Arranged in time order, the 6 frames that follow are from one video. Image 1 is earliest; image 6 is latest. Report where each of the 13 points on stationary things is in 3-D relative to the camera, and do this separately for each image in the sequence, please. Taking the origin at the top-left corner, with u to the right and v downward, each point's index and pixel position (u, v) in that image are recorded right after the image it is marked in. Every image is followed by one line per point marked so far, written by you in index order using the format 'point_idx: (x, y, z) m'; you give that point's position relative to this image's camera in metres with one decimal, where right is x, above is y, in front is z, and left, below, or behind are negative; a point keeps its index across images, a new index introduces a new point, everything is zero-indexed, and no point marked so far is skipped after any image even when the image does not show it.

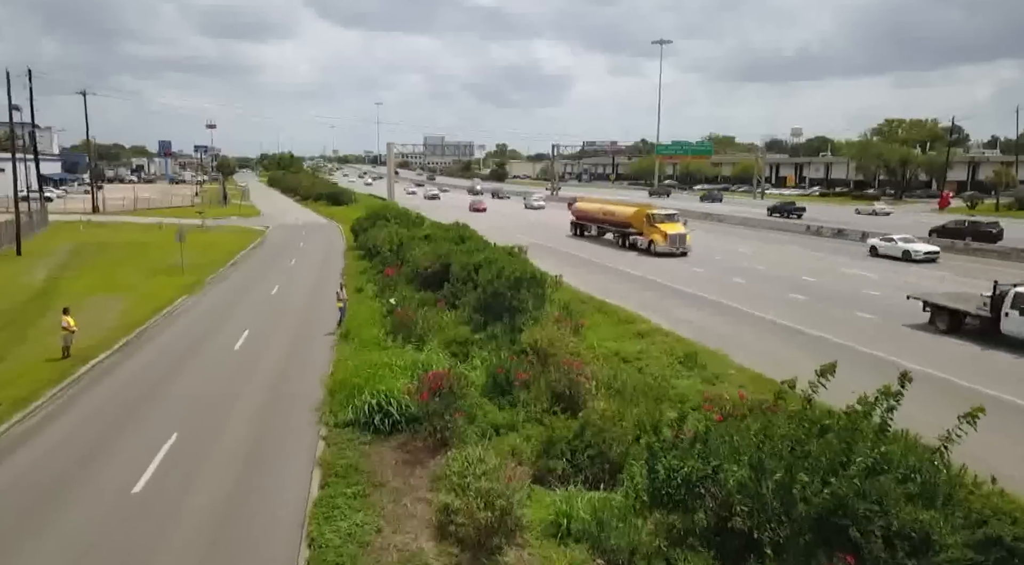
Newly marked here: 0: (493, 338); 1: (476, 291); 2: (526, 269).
0: (-0.5, -1.4, +16.7) m
1: (-1.0, -0.2, +19.6) m
2: (+0.4, +0.4, +19.9) m
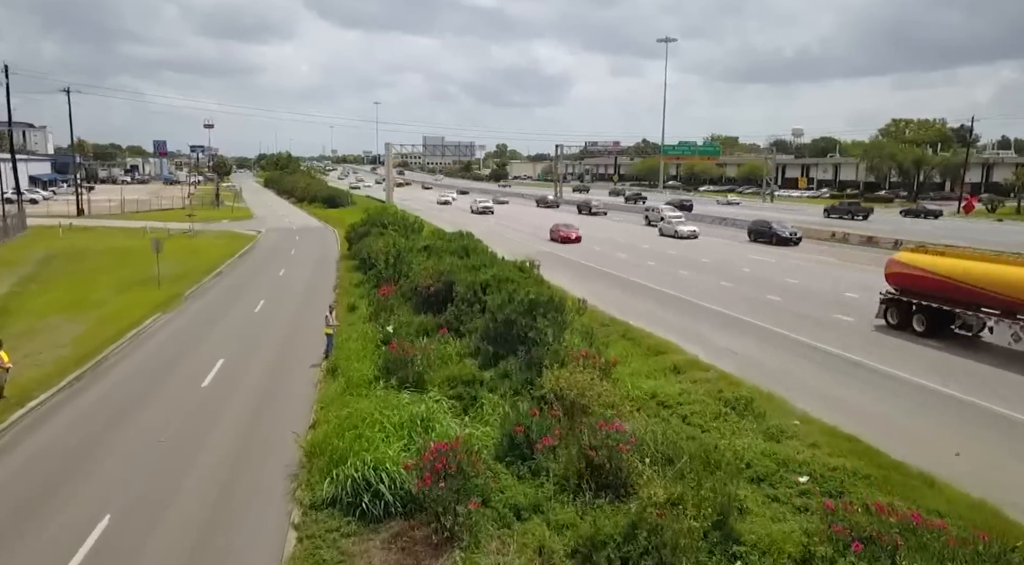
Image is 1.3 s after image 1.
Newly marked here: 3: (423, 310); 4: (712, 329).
0: (-0.1, -2.0, +14.0) m
1: (-0.7, -0.8, +16.9) m
2: (+0.8, -0.2, +17.1) m
3: (-2.7, -0.9, +19.7) m
4: (+5.8, -1.4, +19.8) m
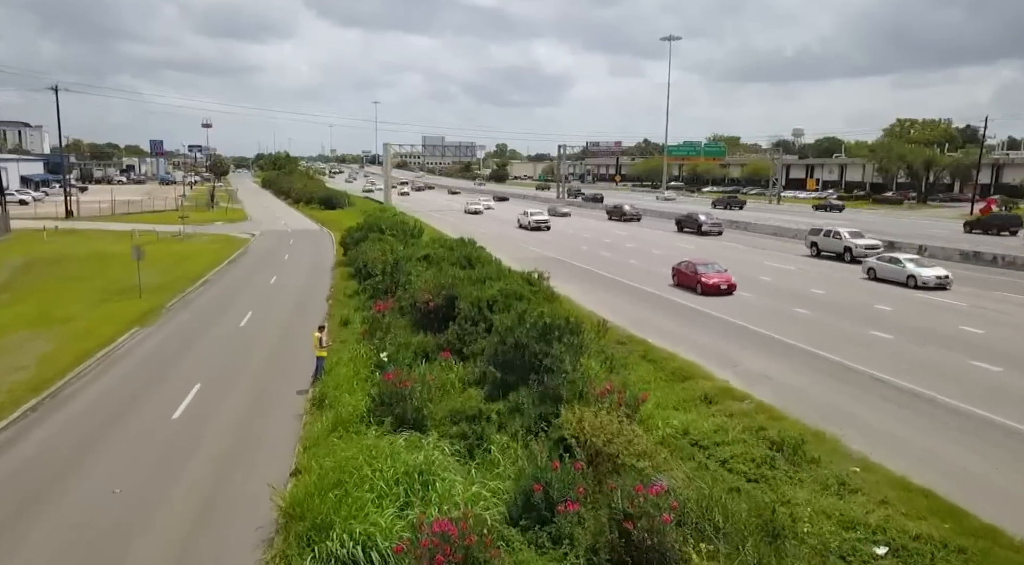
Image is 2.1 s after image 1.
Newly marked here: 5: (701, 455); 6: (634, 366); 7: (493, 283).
0: (+0.1, -2.4, +12.2) m
1: (-0.5, -1.2, +15.1) m
2: (+1.0, -0.6, +15.4) m
3: (-2.4, -1.3, +17.9) m
4: (+6.1, -1.8, +18.0) m
5: (+3.3, -2.9, +11.5) m
6: (+3.0, -2.0, +16.0) m
7: (-0.5, 0.0, +18.0) m
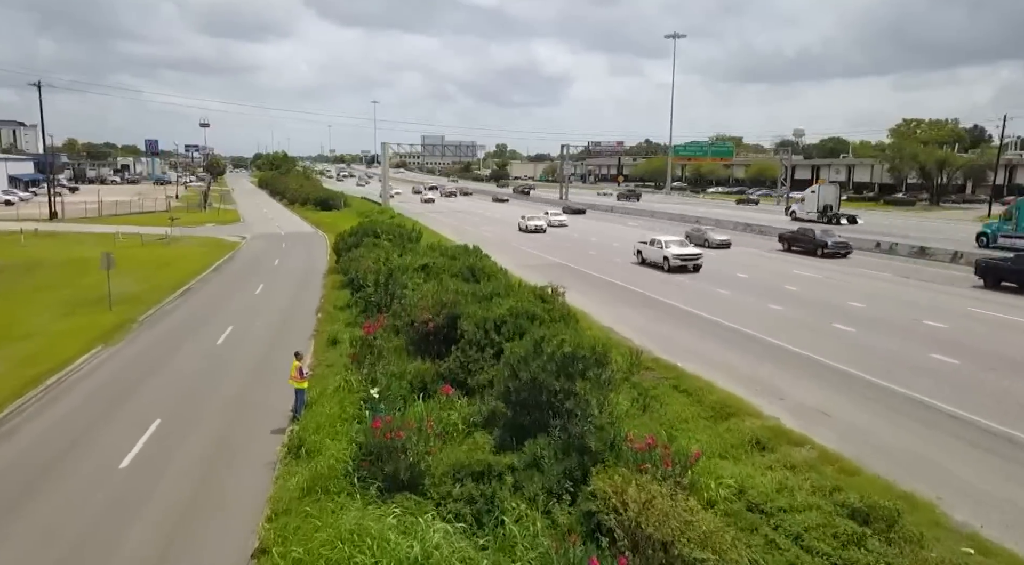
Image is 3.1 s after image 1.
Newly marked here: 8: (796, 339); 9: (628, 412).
0: (+0.4, -2.8, +9.9) m
1: (-0.2, -1.6, +12.8) m
2: (+1.3, -1.0, +13.0) m
3: (-2.2, -1.7, +15.6) m
4: (+6.3, -2.2, +15.7) m
5: (+3.5, -3.3, +9.1) m
6: (+3.2, -2.4, +13.7) m
7: (-0.3, -0.4, +15.7) m
8: (+8.0, -1.6, +18.8) m
9: (+2.2, -2.5, +12.5) m
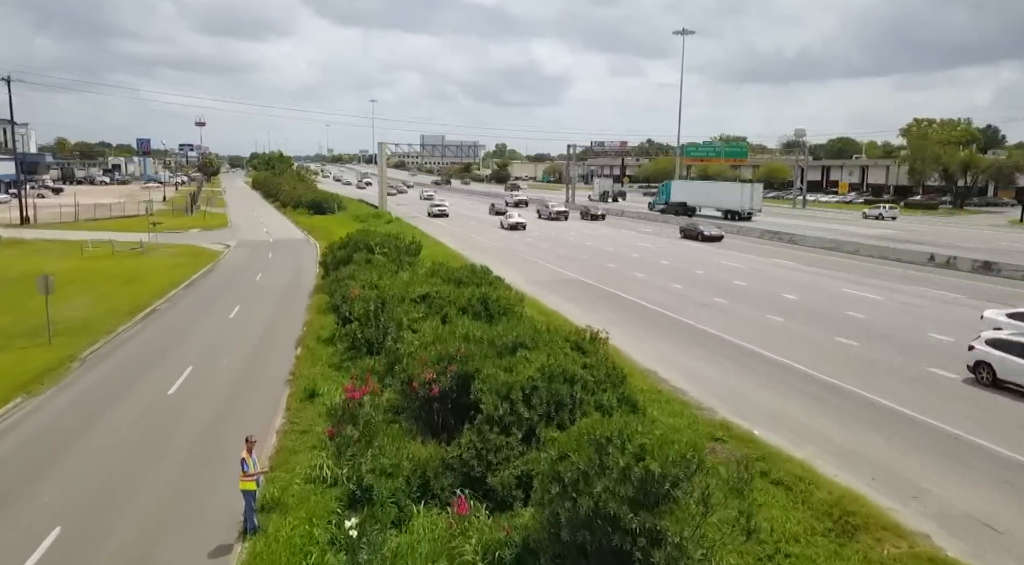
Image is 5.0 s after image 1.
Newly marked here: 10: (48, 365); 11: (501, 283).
0: (+0.9, -3.7, +6.0) m
1: (+0.4, -2.5, +8.9) m
2: (+1.8, -1.9, +9.2) m
3: (-1.6, -2.5, +11.7) m
4: (+6.9, -3.0, +11.9) m
5: (+4.1, -4.2, +5.3) m
6: (+3.8, -3.3, +9.8) m
7: (+0.3, -1.3, +11.8) m
8: (+8.6, -2.5, +14.9) m
9: (+2.7, -3.3, +8.6) m
10: (-12.8, -2.2, +18.4) m
11: (-0.3, +0.1, +17.6) m
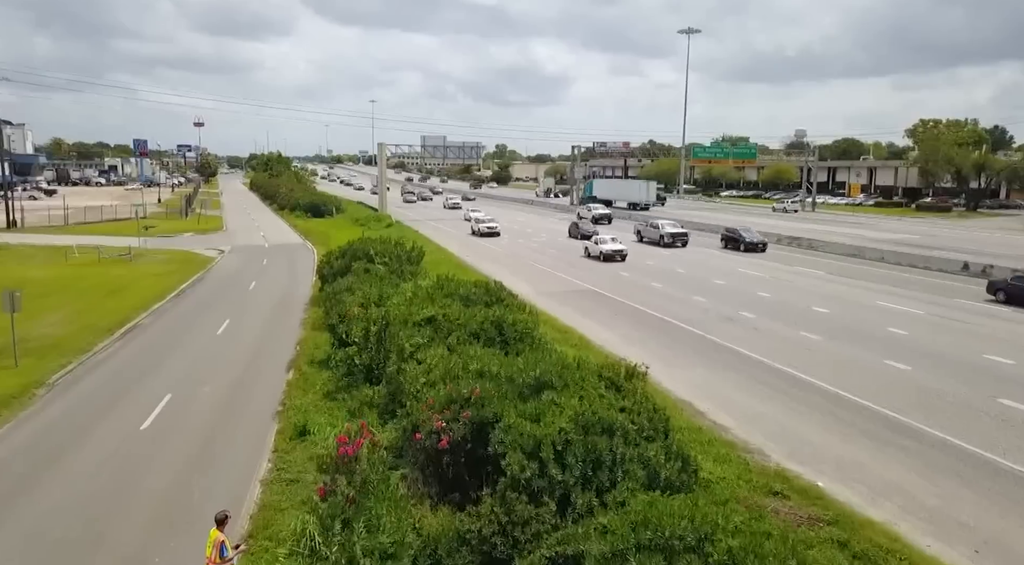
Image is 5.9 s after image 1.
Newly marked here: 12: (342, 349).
0: (+1.3, -4.1, +4.2) m
1: (+0.7, -2.9, +7.1) m
2: (+2.2, -2.3, +7.3) m
3: (-1.2, -3.0, +9.8) m
4: (+7.2, -3.5, +10.0) m
5: (+4.5, -4.6, +3.4) m
6: (+4.1, -3.7, +8.0) m
7: (+0.7, -1.7, +10.0) m
8: (+9.0, -2.9, +13.1) m
9: (+3.1, -3.8, +6.8) m
10: (-12.4, -2.7, +16.5) m
11: (+0.1, -0.4, +15.7) m
12: (-4.3, -1.6, +17.1) m
